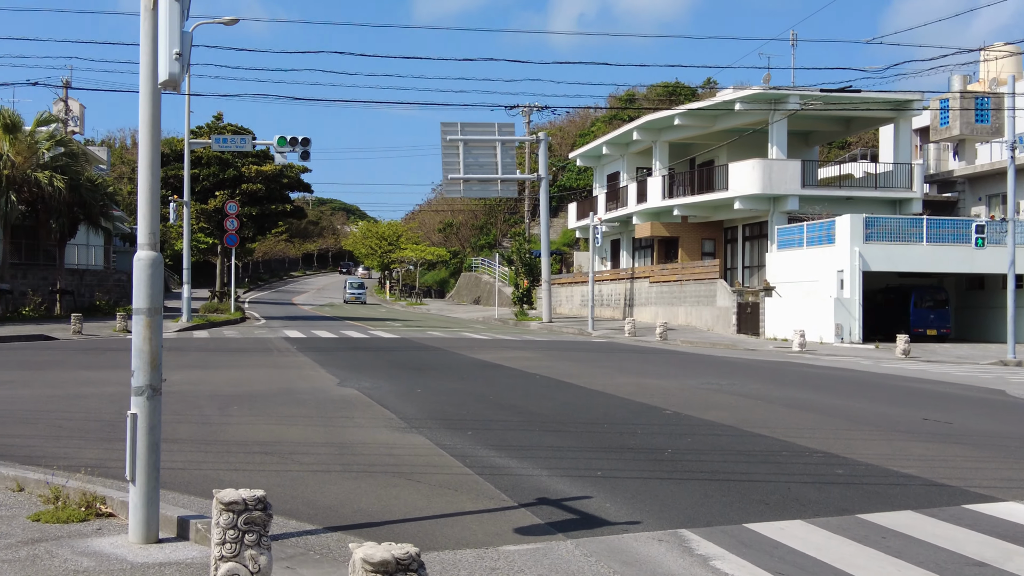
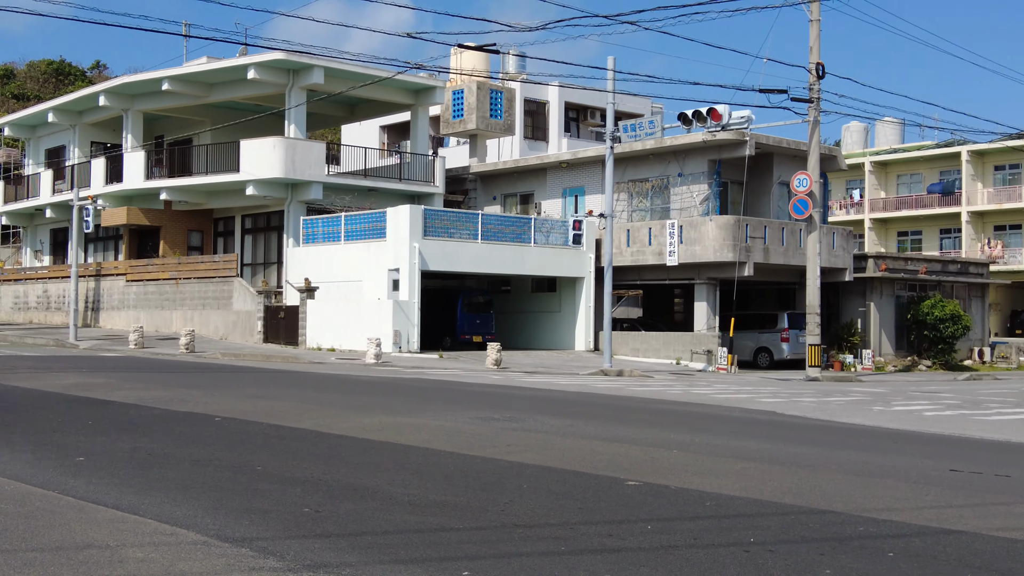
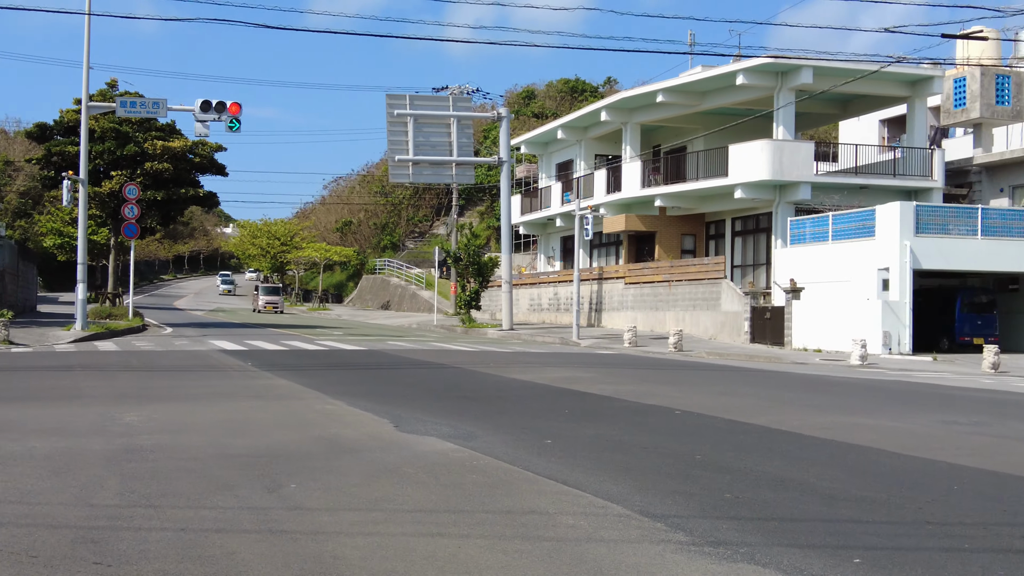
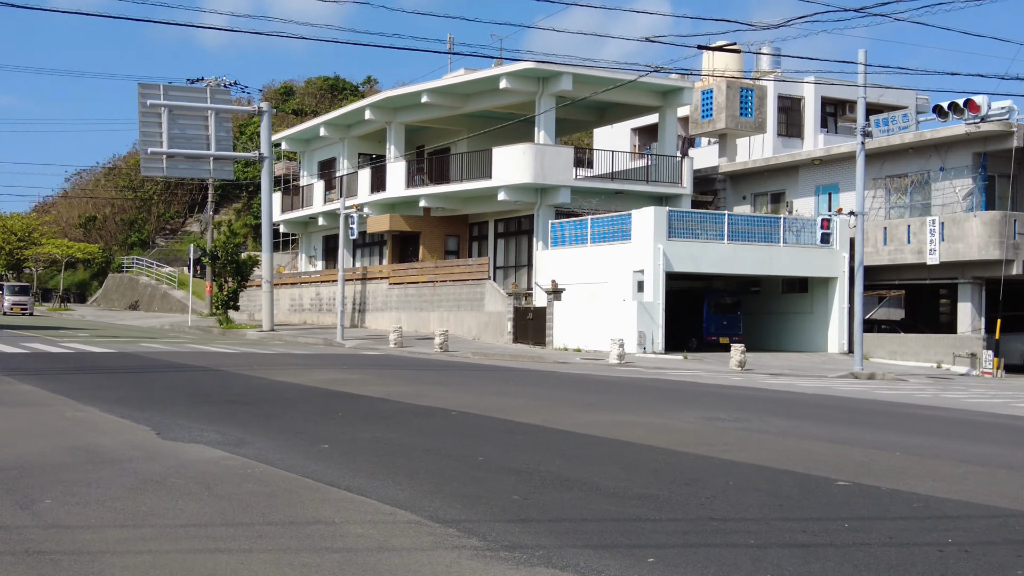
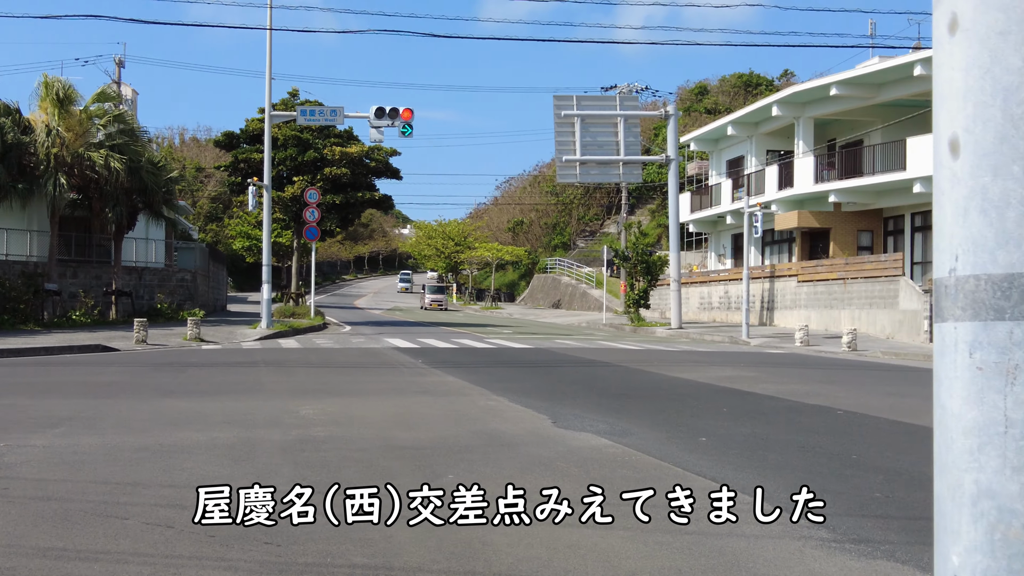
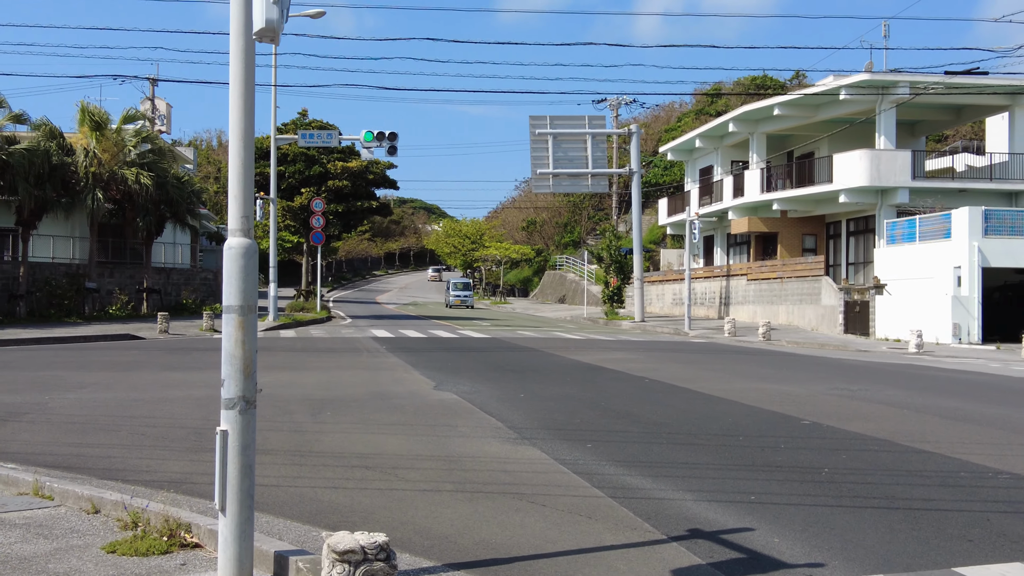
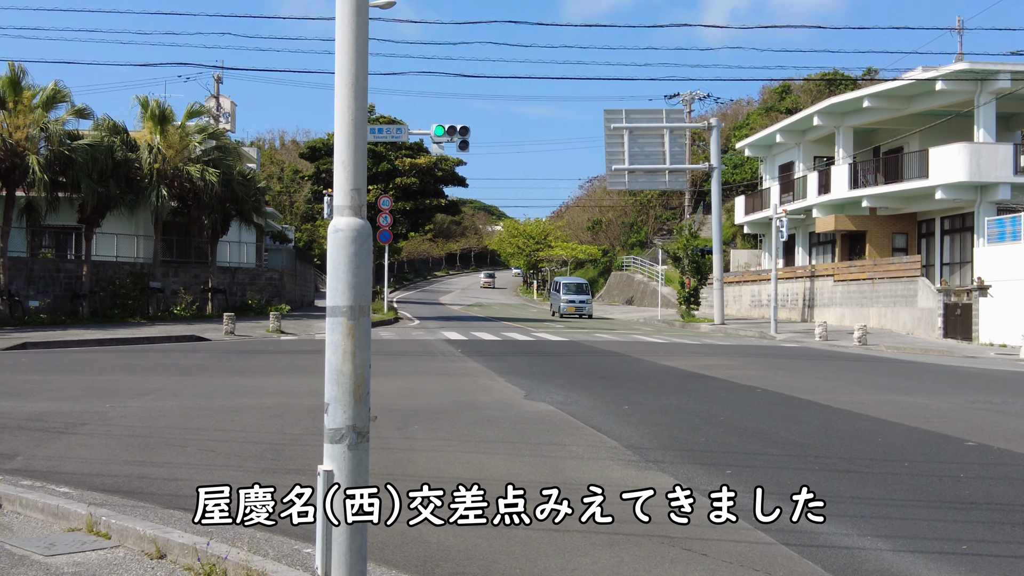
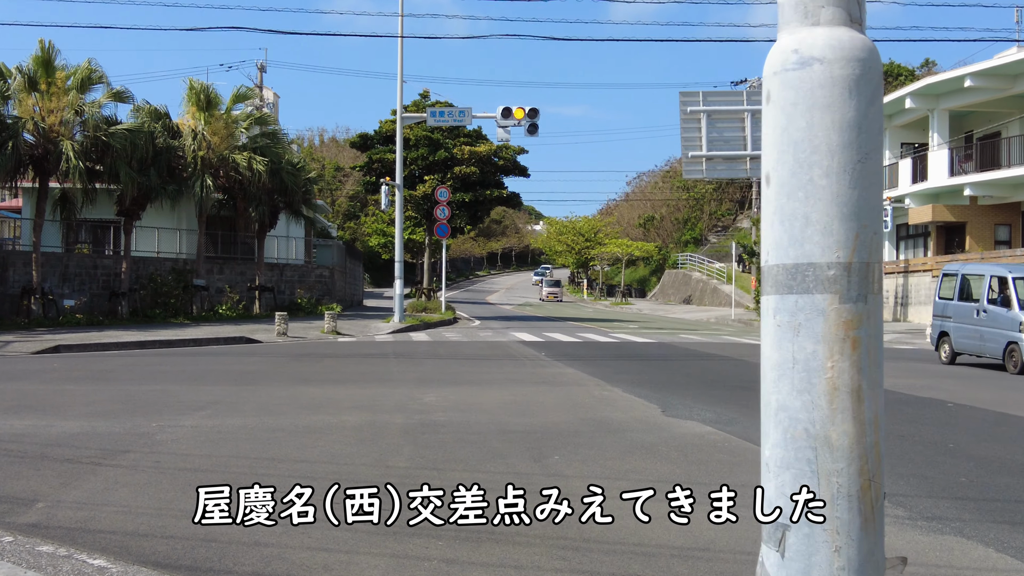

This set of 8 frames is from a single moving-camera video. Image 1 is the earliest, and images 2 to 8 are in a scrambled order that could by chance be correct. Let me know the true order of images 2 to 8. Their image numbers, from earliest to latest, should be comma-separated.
6, 7, 8, 5, 3, 4, 2
